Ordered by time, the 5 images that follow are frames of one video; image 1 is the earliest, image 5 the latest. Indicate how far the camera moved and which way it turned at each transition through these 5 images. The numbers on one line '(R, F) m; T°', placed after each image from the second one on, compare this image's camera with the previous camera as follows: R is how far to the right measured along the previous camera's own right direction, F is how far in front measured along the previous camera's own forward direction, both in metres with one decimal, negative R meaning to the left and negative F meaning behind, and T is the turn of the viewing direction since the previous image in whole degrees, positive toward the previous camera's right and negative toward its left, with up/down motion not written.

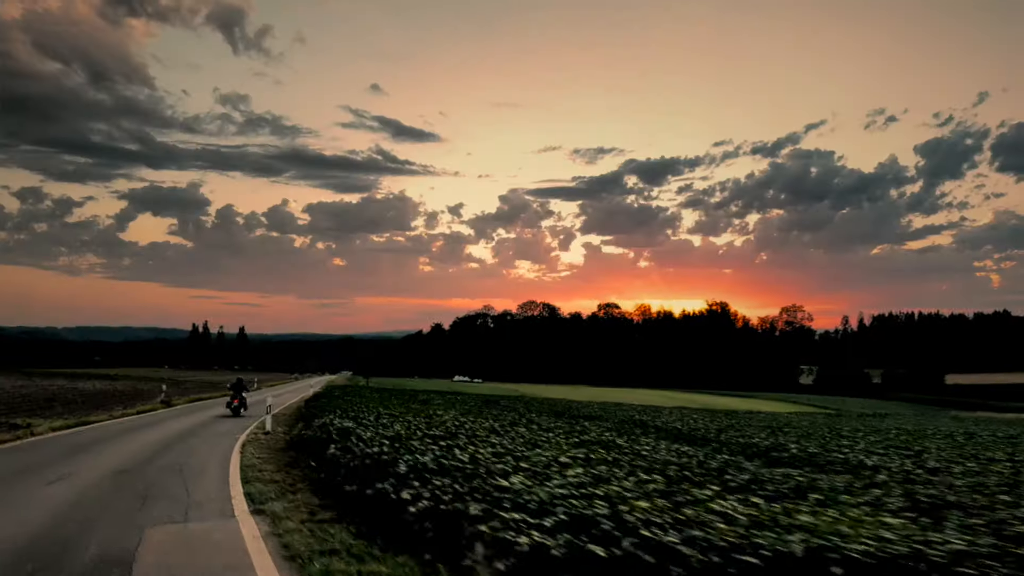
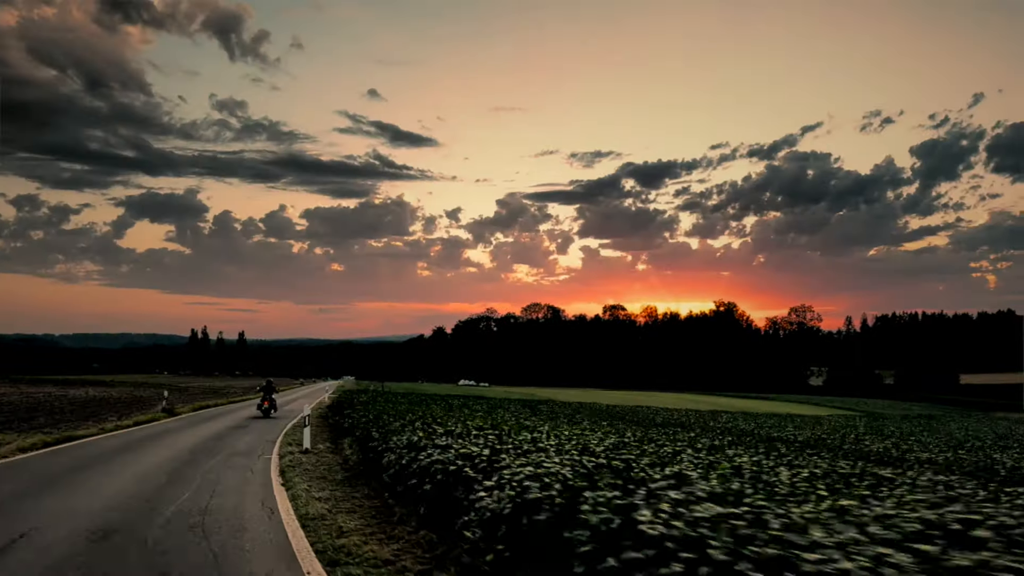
(-1.0, +0.8) m; 0°
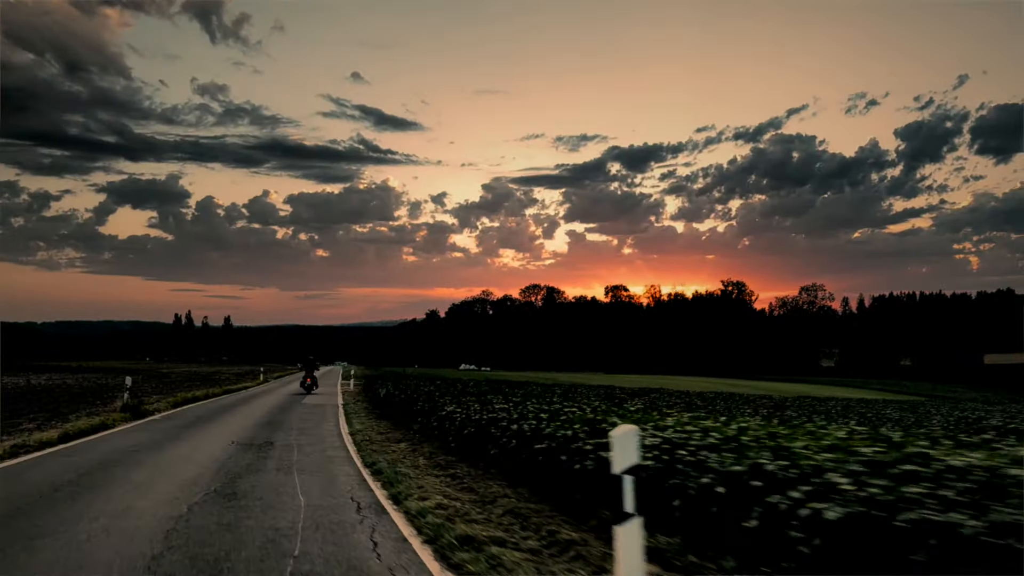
(-2.5, +1.9) m; +1°
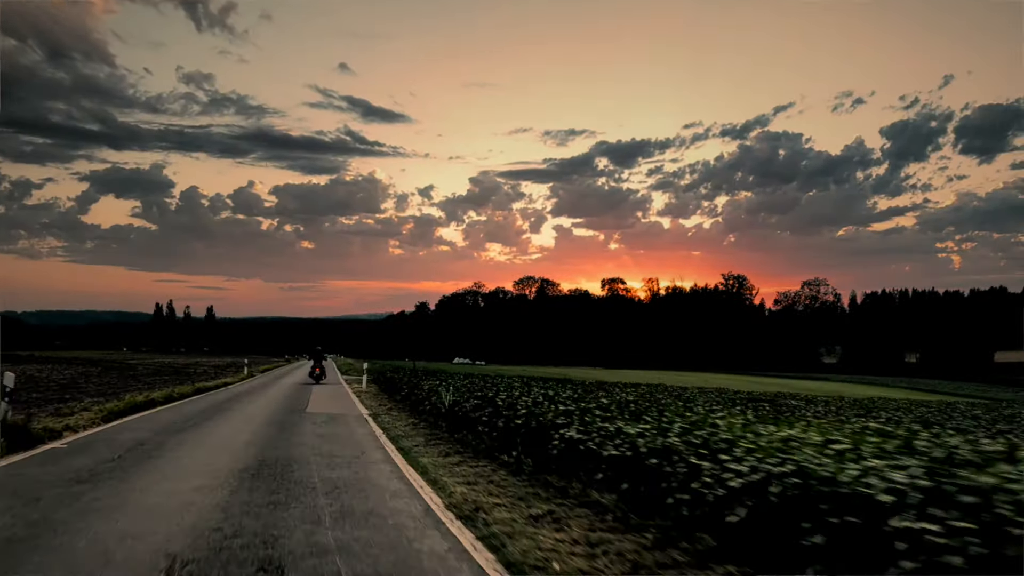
(-1.6, +1.5) m; +1°
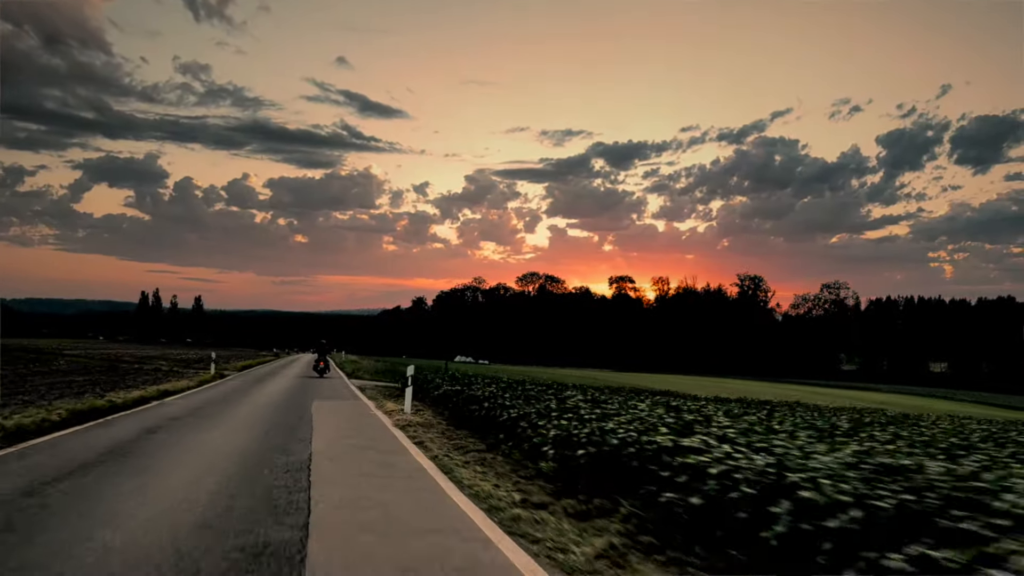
(-2.1, +2.8) m; +1°
